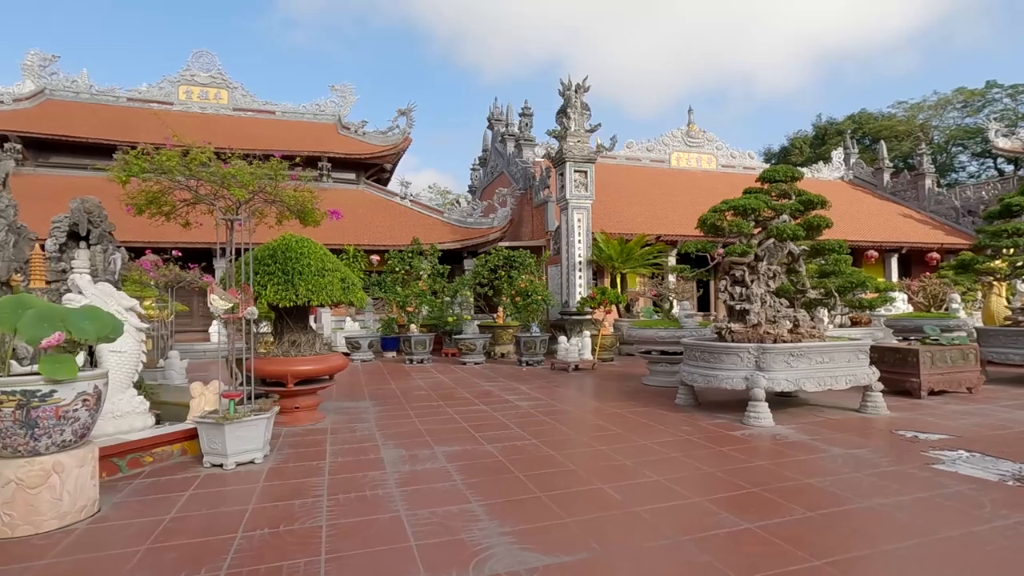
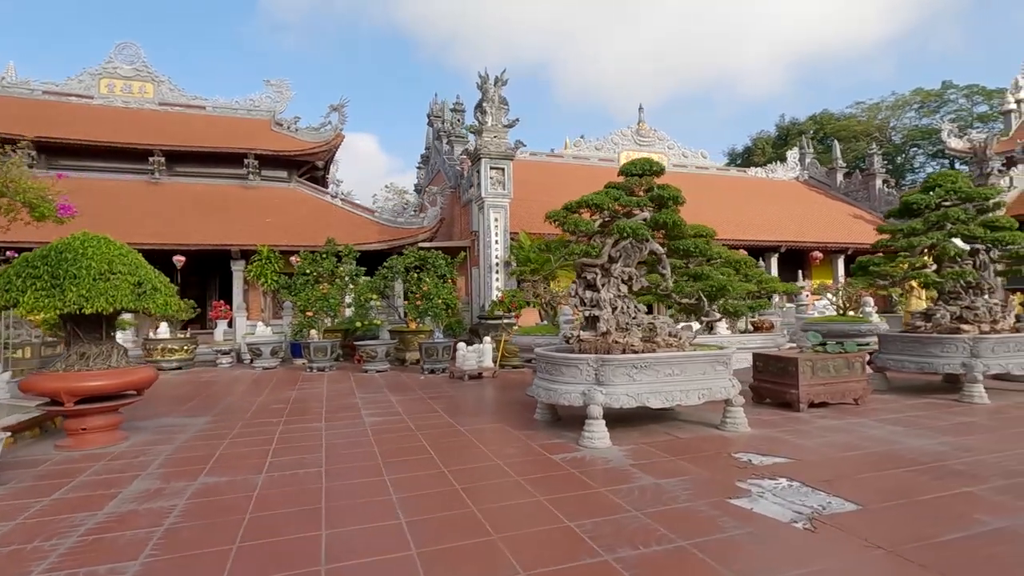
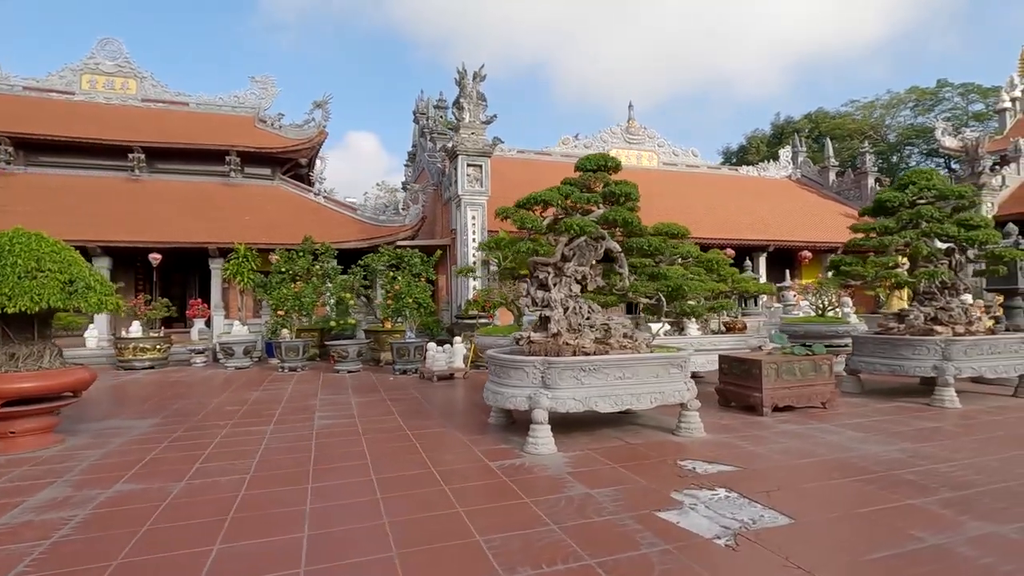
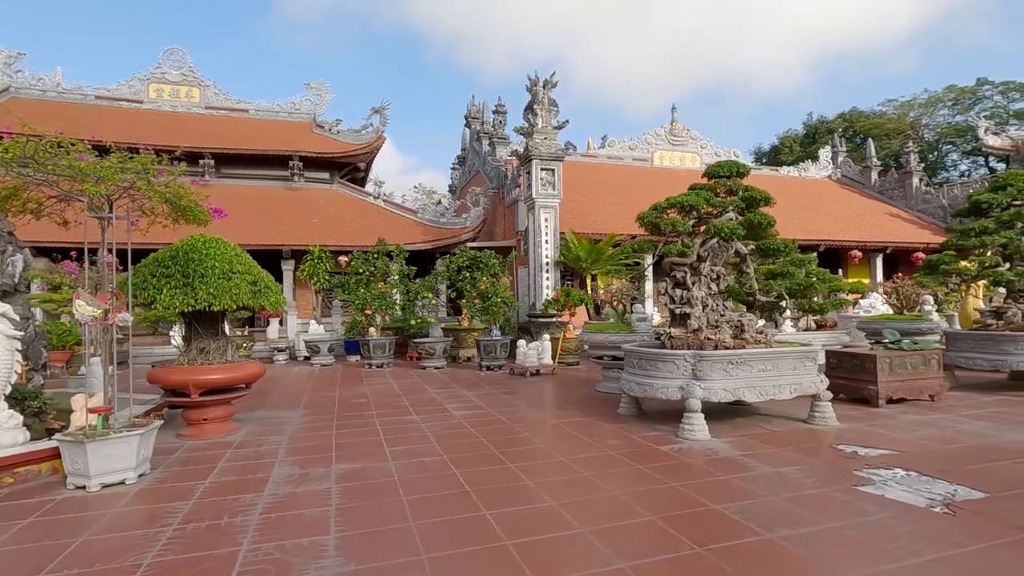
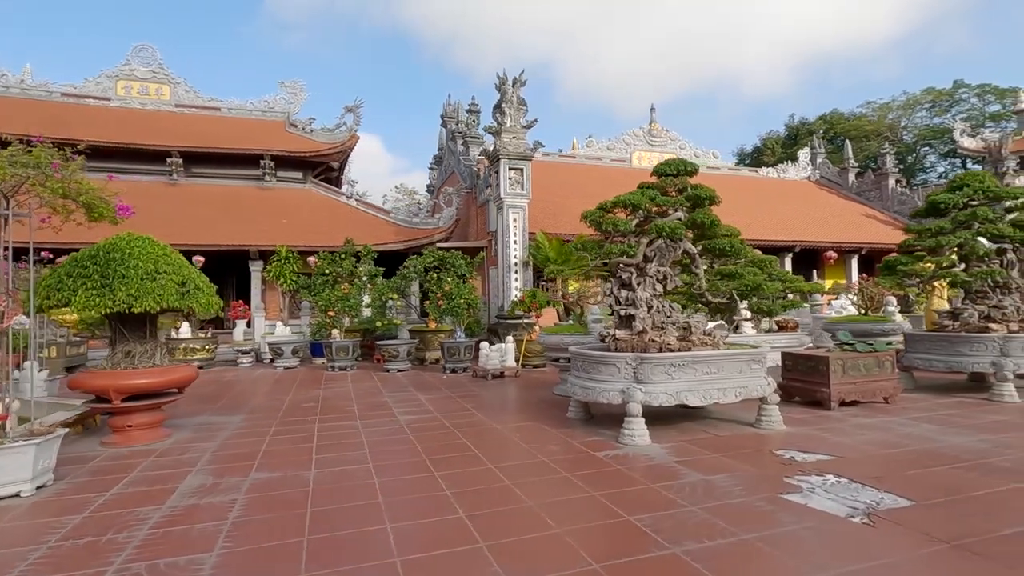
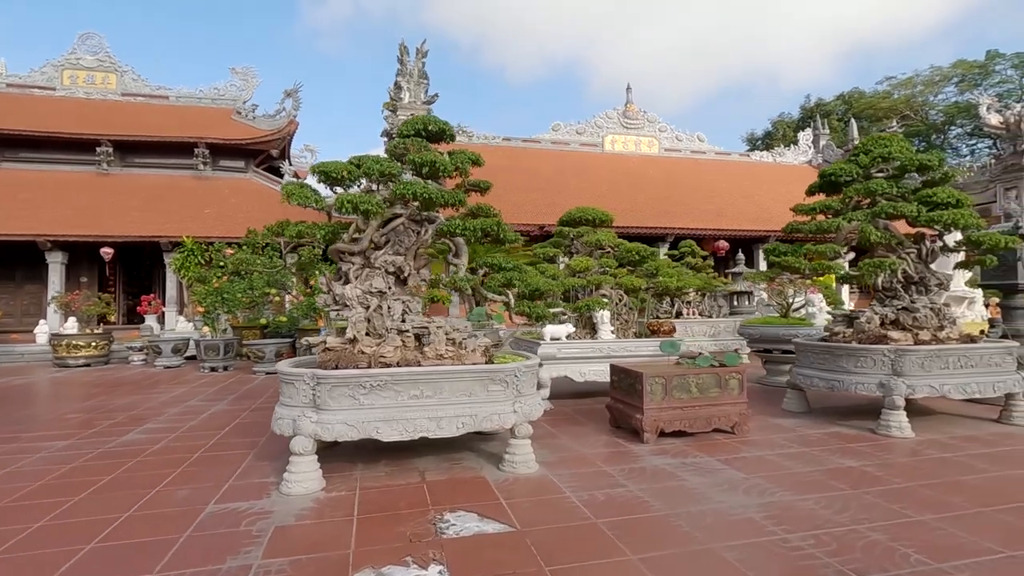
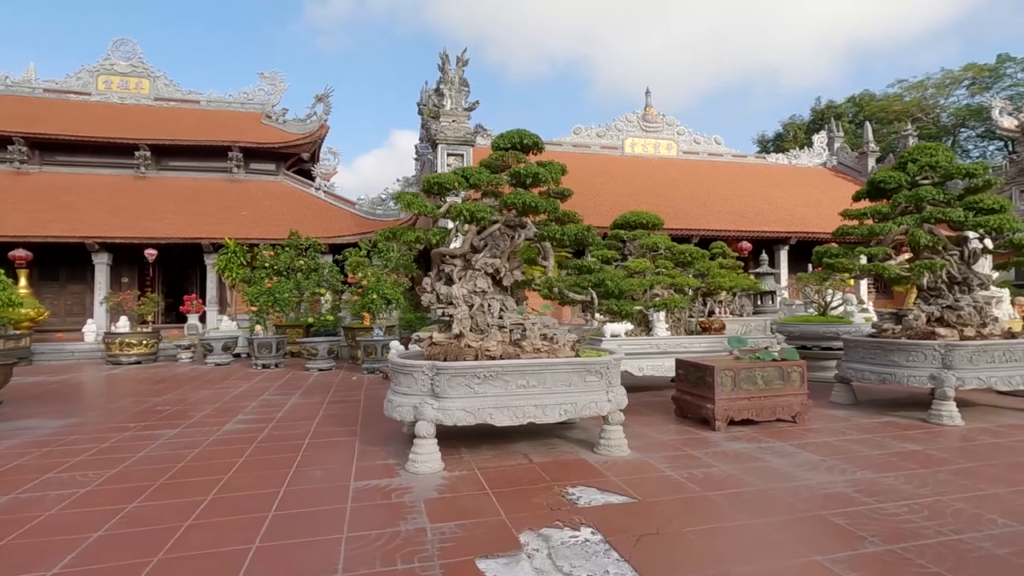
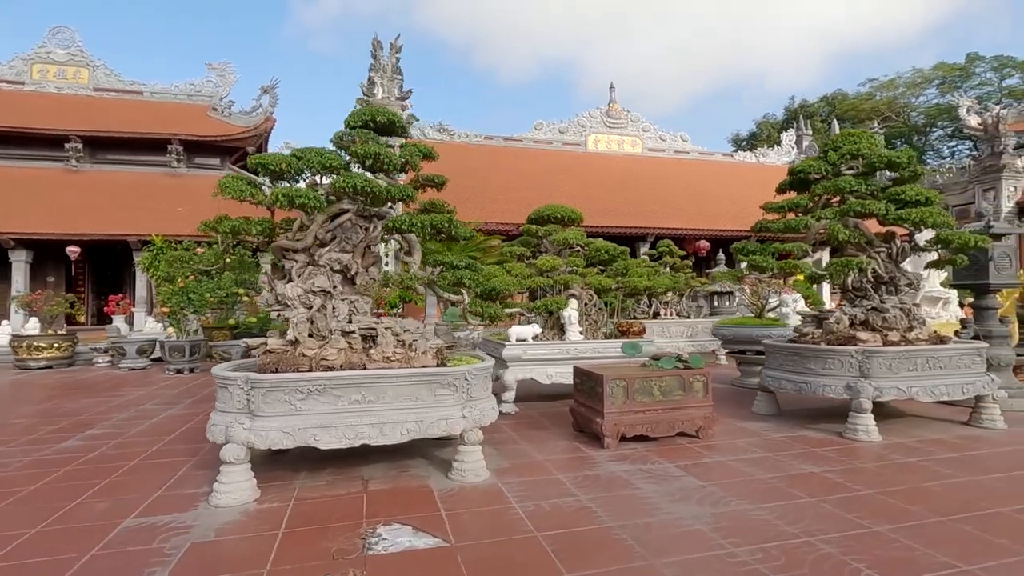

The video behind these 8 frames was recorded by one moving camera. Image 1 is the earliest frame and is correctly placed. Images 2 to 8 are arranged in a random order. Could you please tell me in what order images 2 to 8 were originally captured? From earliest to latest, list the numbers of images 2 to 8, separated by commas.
4, 5, 2, 3, 7, 6, 8
